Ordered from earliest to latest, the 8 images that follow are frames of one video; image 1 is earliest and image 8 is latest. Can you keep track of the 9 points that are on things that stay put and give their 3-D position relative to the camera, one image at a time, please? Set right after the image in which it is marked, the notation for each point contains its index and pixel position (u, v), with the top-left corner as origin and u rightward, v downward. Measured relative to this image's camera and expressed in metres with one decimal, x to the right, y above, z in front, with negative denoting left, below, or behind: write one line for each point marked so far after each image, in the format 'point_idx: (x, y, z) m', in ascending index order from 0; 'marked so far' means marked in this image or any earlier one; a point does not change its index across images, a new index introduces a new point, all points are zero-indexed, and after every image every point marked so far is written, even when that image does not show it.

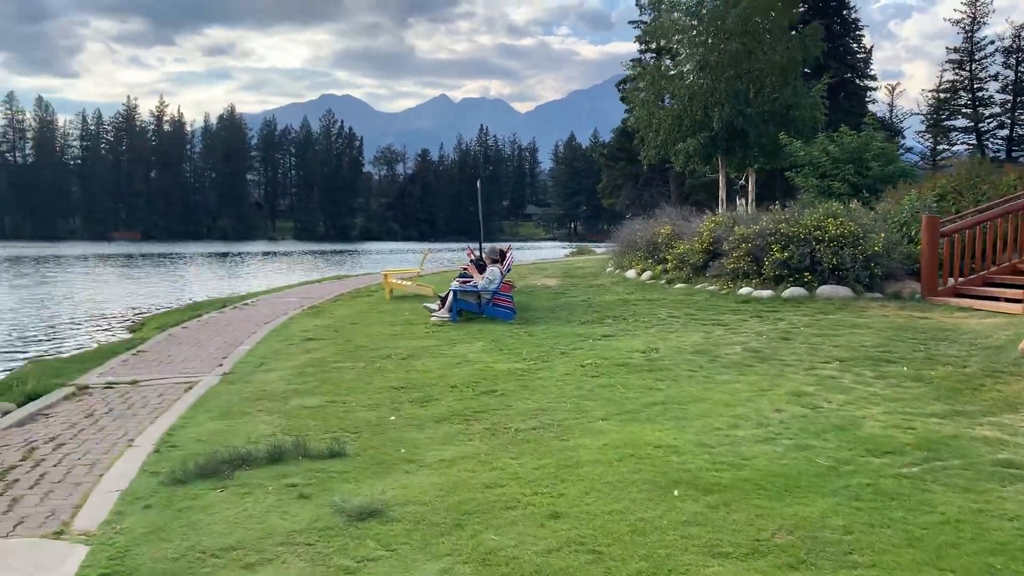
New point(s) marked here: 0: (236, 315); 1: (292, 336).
0: (-5.7, -0.6, +18.2) m
1: (-3.7, -0.8, +15.0) m
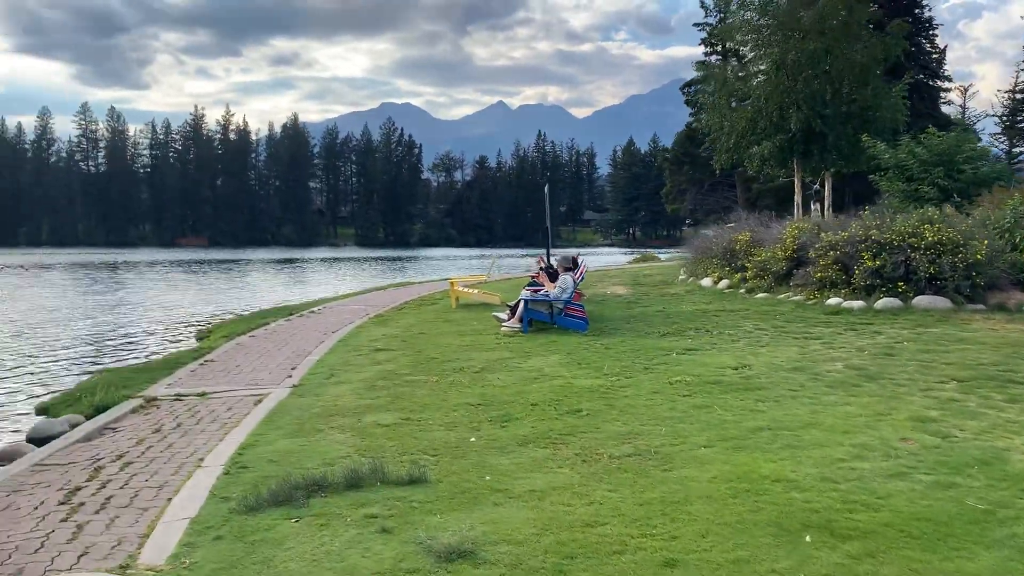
0: (-4.3, -0.7, +17.9) m
1: (-2.5, -1.0, +14.6) m
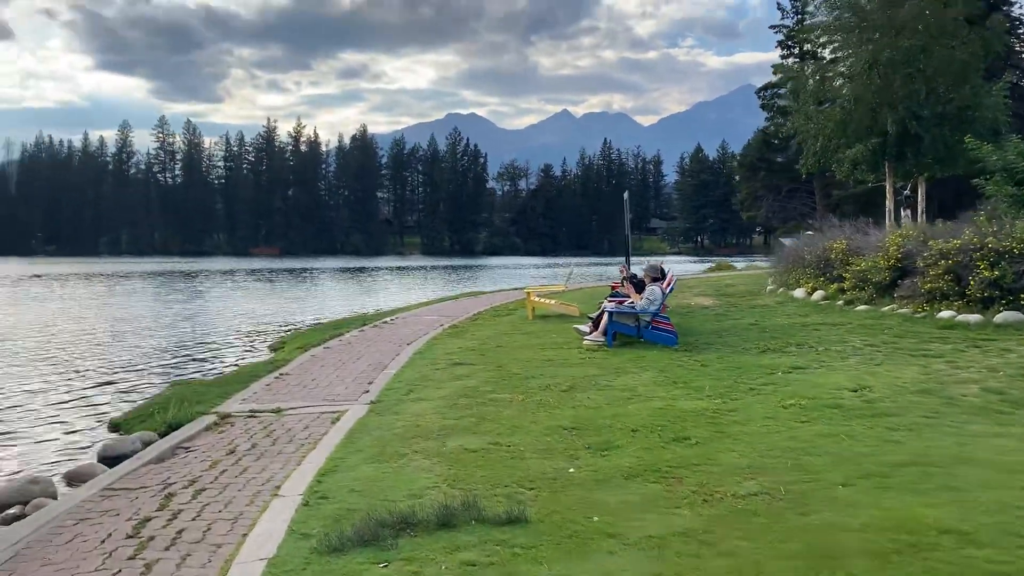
0: (-2.7, -0.9, +17.4) m
1: (-1.2, -1.1, +14.0) m
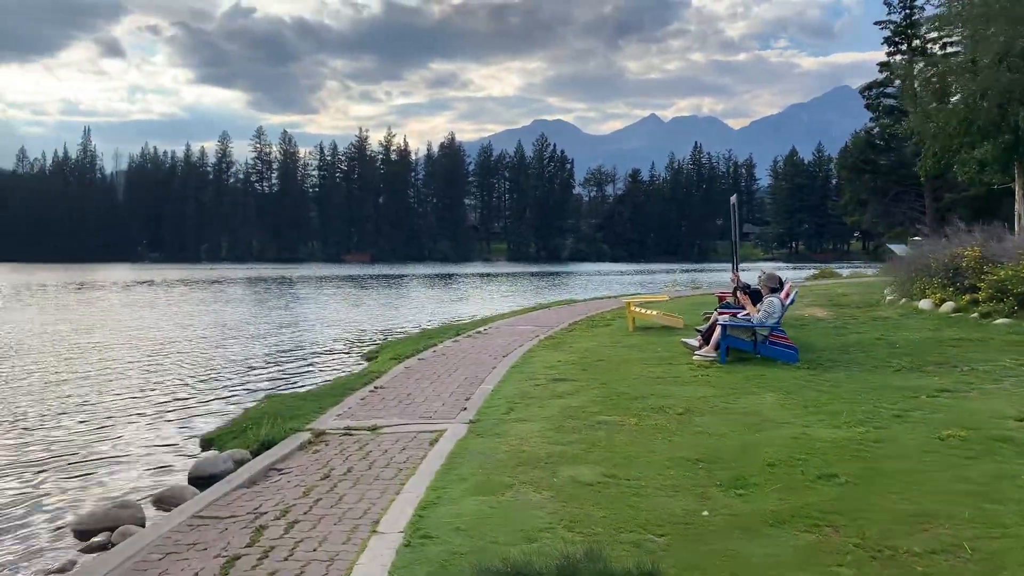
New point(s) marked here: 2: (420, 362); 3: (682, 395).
0: (-0.8, -1.1, +16.9) m
1: (+0.4, -1.3, +13.3) m
2: (-1.6, -1.3, +15.0) m
3: (+2.0, -1.3, +10.6) m
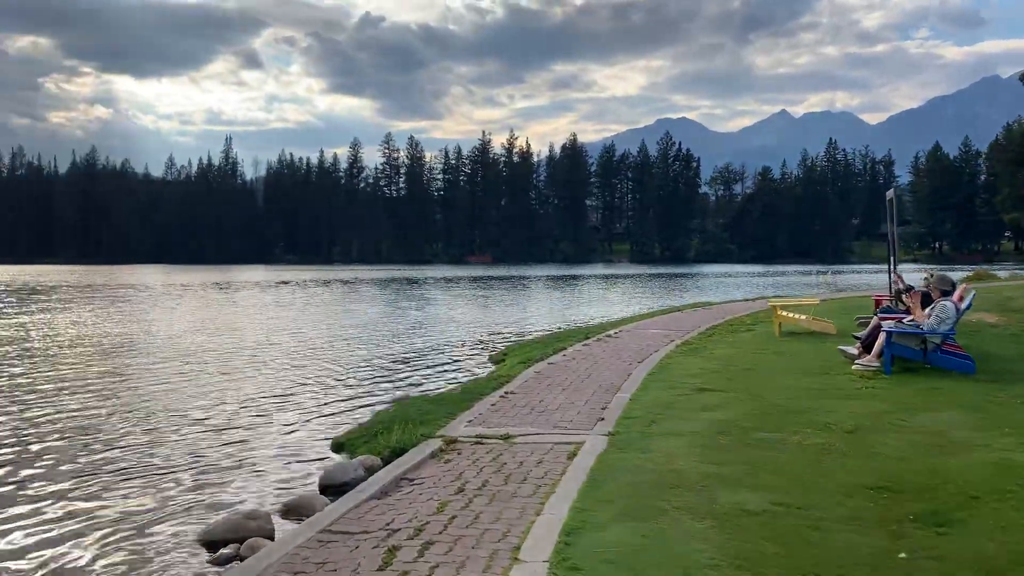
0: (+1.7, -1.1, +16.1) m
1: (+2.3, -1.3, +12.4) m
2: (+0.6, -1.3, +14.4) m
3: (+3.6, -1.3, +9.5) m
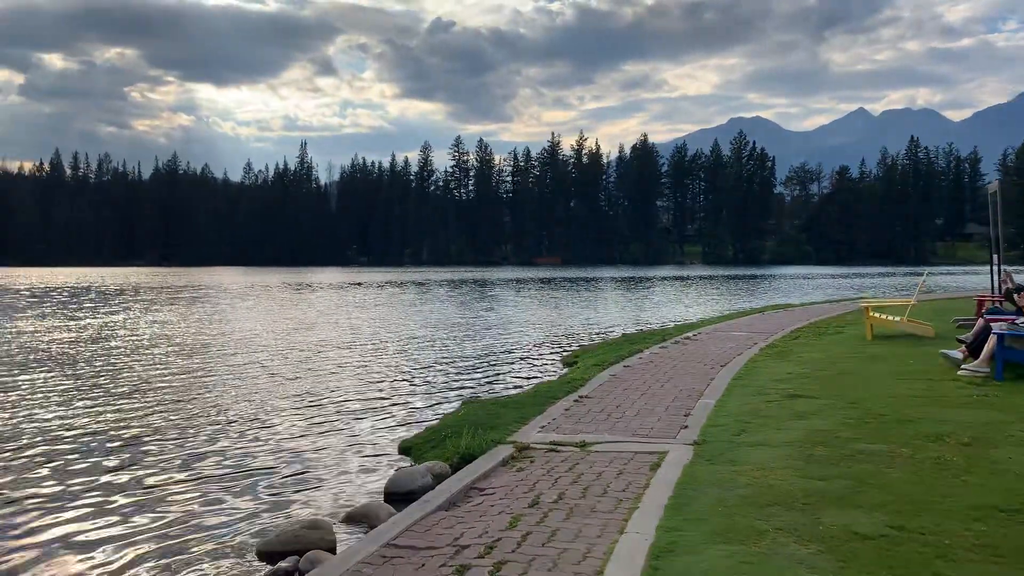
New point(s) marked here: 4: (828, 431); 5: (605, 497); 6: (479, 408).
0: (+3.0, -1.1, +15.3) m
1: (+3.3, -1.3, +11.6) m
2: (+1.8, -1.3, +13.7) m
3: (+4.4, -1.3, +8.6) m
4: (+3.1, -1.4, +8.7) m
5: (+0.7, -1.7, +7.0) m
6: (-0.4, -1.6, +11.5) m
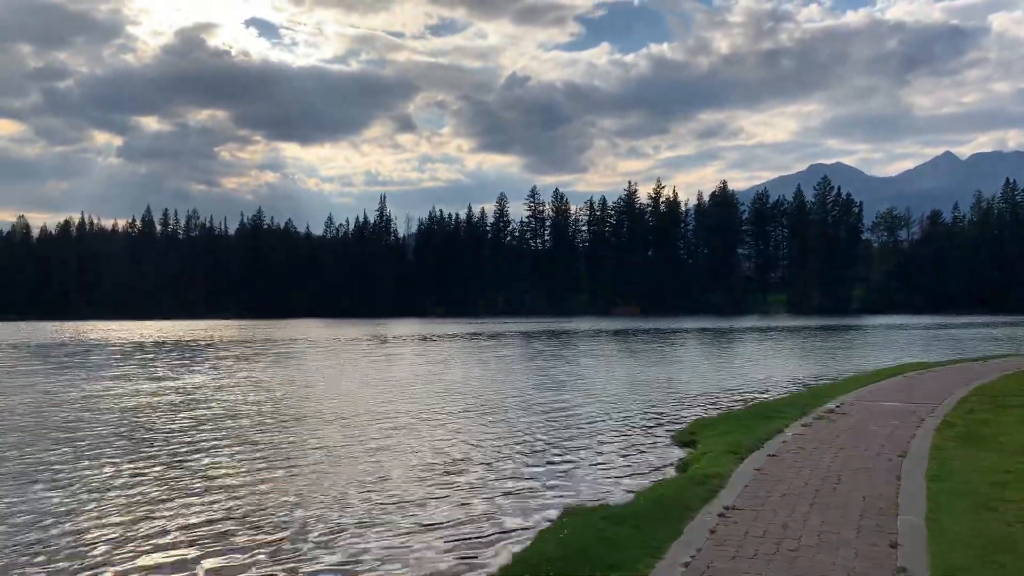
0: (+4.4, -2.0, +12.1) m
1: (+4.5, -2.0, +8.3) m
2: (+3.1, -2.1, +10.6) m
3: (+5.2, -1.8, +5.3) m
4: (+4.0, -1.9, +5.4) m
5: (+1.5, -2.1, +3.9) m
6: (+0.7, -2.2, +8.6) m
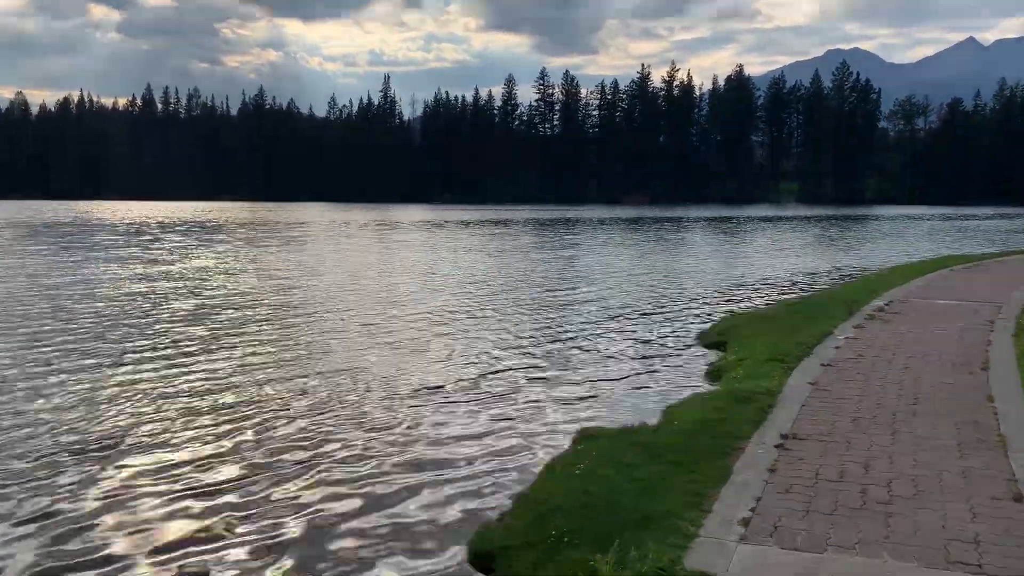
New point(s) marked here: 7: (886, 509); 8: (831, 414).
0: (+4.5, -0.6, +10.3) m
1: (+4.5, -1.0, +6.6) m
2: (+3.2, -0.8, +8.8) m
3: (+5.2, -1.2, +3.5) m
4: (+4.0, -1.3, +3.7) m
5: (+1.5, -1.7, +2.2) m
6: (+0.7, -1.2, +6.9) m
7: (+2.2, -1.3, +5.2) m
8: (+2.6, -1.0, +7.3) m
